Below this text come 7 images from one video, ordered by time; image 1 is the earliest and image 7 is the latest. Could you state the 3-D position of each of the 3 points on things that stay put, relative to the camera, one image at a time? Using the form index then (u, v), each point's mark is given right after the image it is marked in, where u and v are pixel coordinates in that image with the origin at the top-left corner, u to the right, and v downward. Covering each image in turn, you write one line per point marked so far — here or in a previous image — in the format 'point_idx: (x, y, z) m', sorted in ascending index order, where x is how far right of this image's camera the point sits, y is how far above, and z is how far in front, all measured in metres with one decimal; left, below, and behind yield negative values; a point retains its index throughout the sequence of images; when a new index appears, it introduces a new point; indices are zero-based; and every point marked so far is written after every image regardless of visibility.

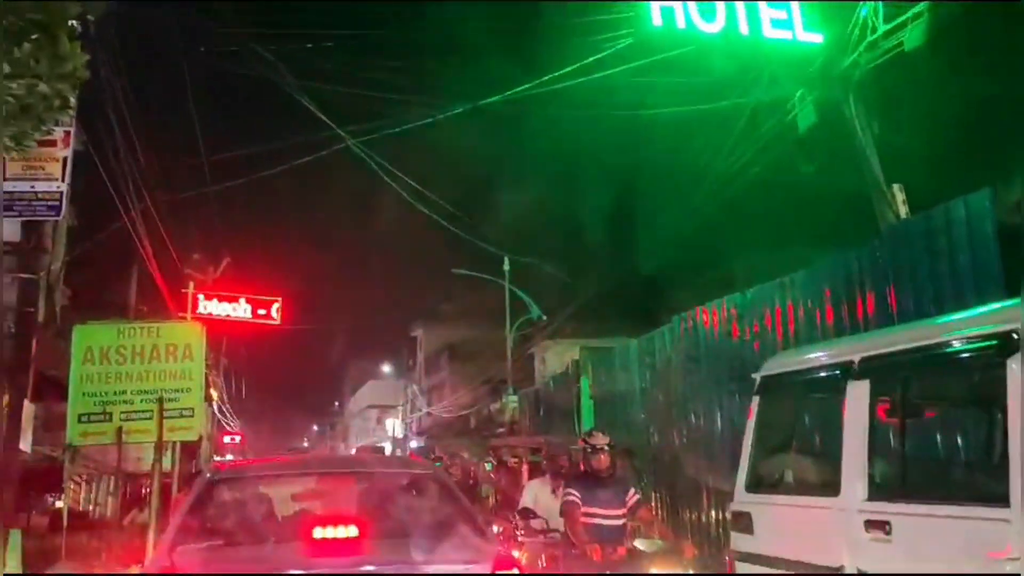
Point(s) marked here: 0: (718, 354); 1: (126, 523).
0: (+2.1, -0.7, +10.4) m
1: (-6.1, -3.7, +16.0) m
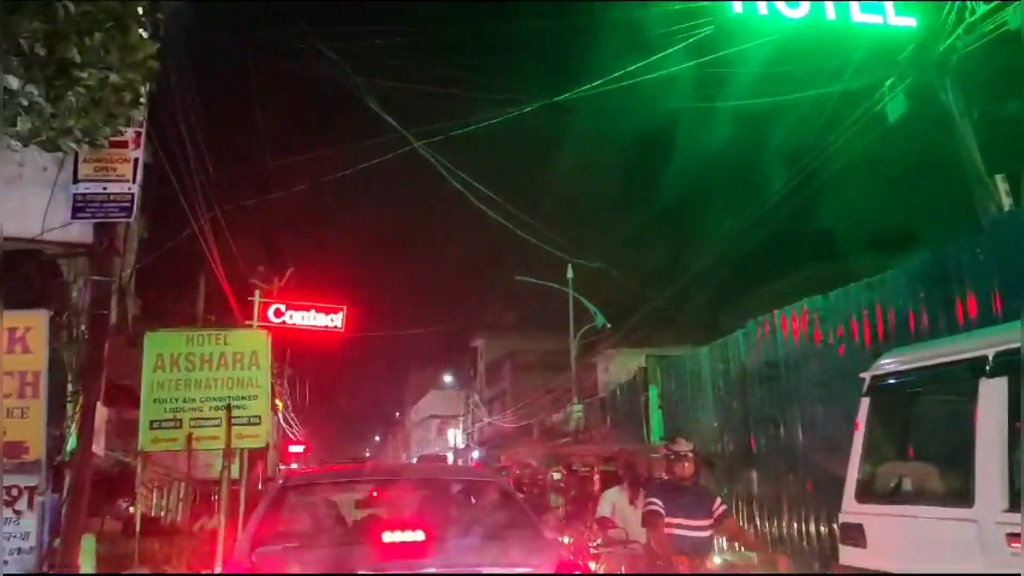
0: (+2.9, -0.7, +10.0) m
1: (-5.0, -3.8, +16.1) m
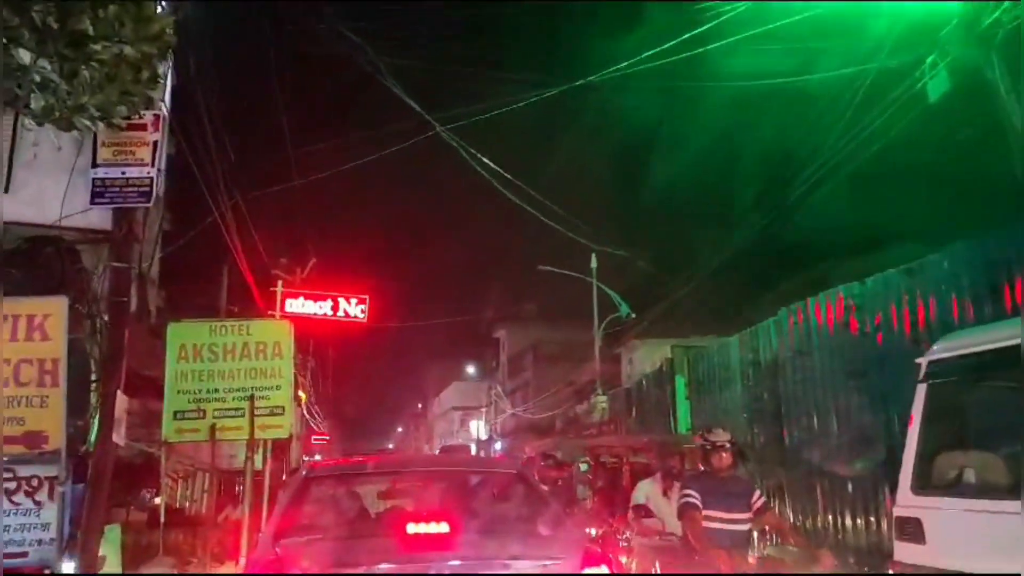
0: (+3.1, -0.6, +9.7) m
1: (-4.6, -3.7, +16.0) m
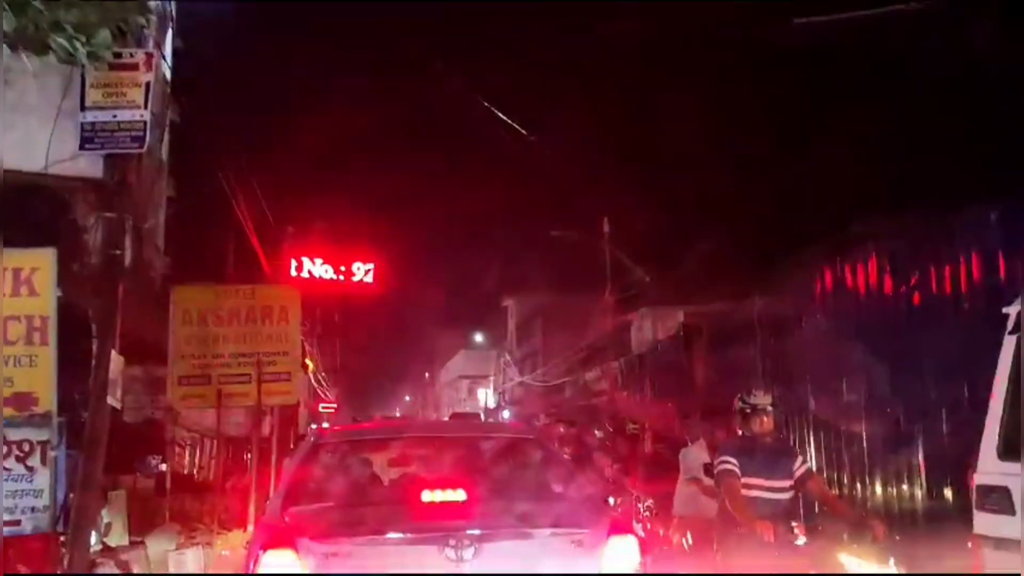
0: (+3.3, -0.2, +9.3) m
1: (-4.4, -3.1, +15.7) m
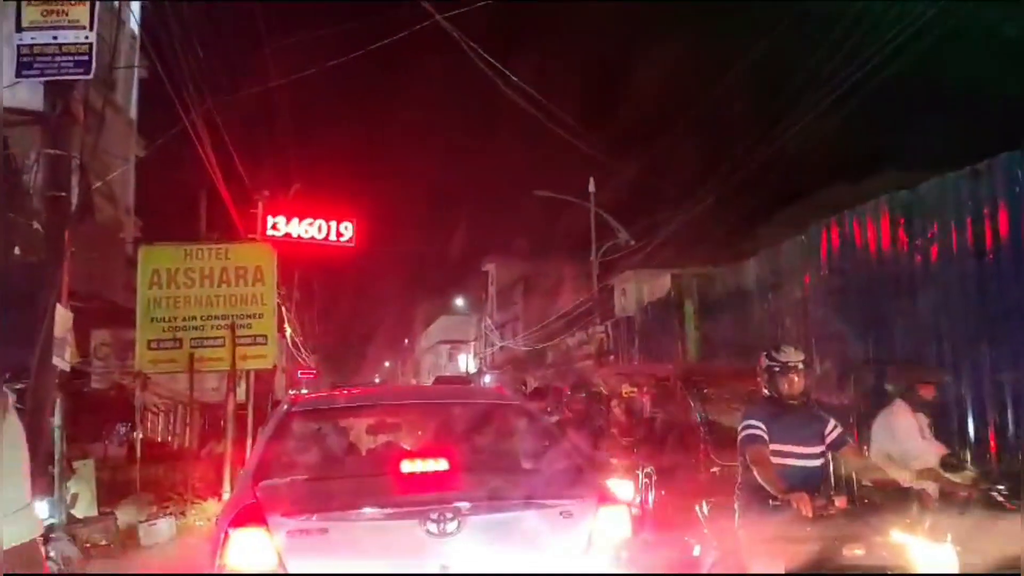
0: (+3.2, +0.2, +8.8) m
1: (-4.7, -2.5, +15.1) m
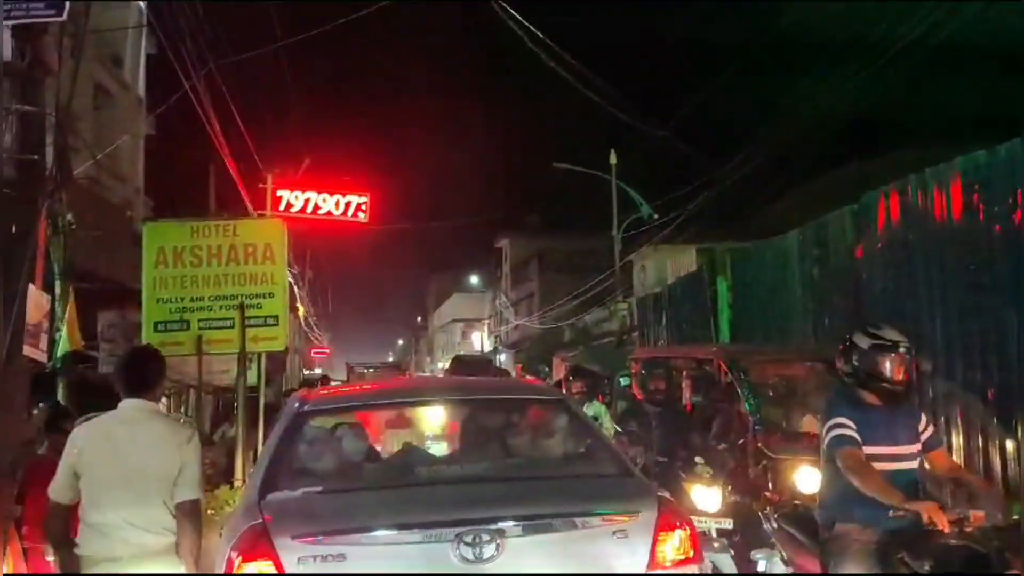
0: (+3.4, +0.4, +8.0) m
1: (-4.3, -2.2, +14.5) m
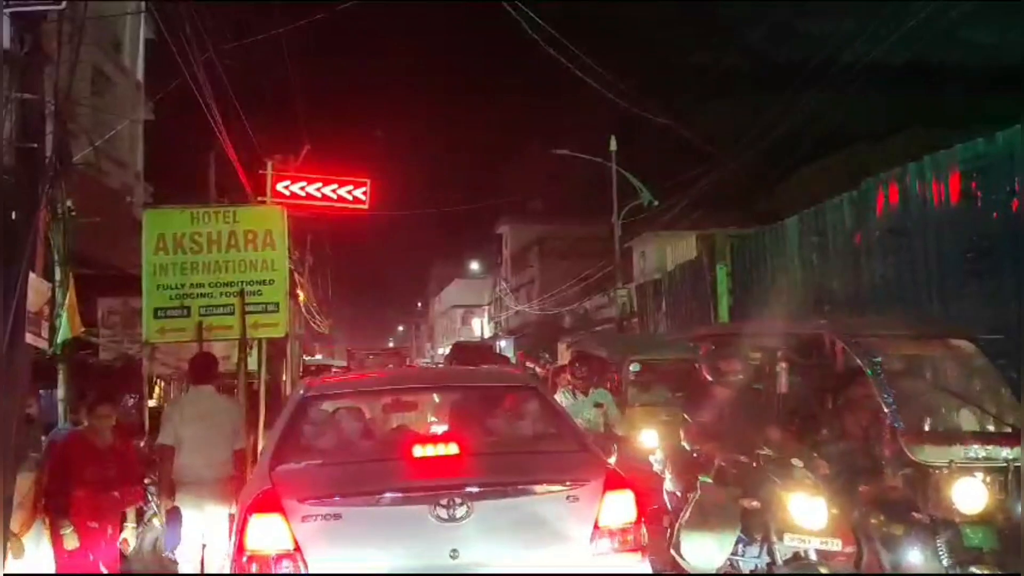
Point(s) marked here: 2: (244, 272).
0: (+3.4, +0.5, +8.0) m
1: (-4.3, -2.0, +14.5) m
2: (-2.7, +0.2, +9.9) m
